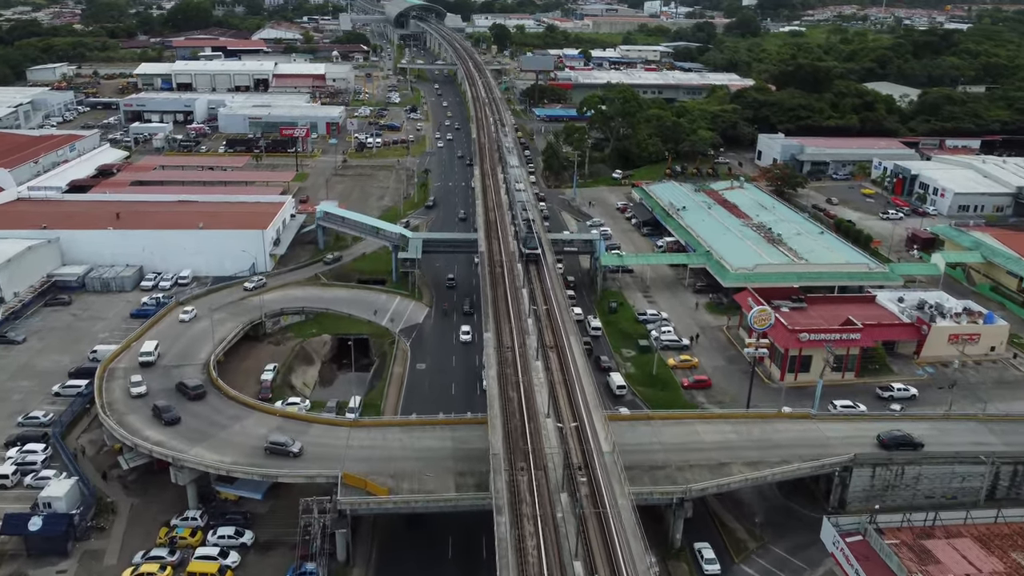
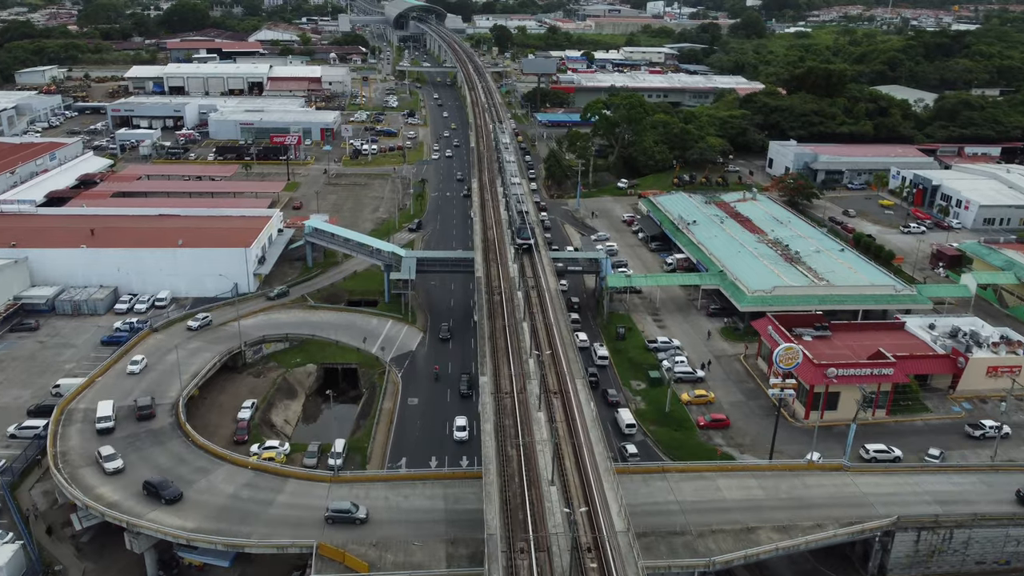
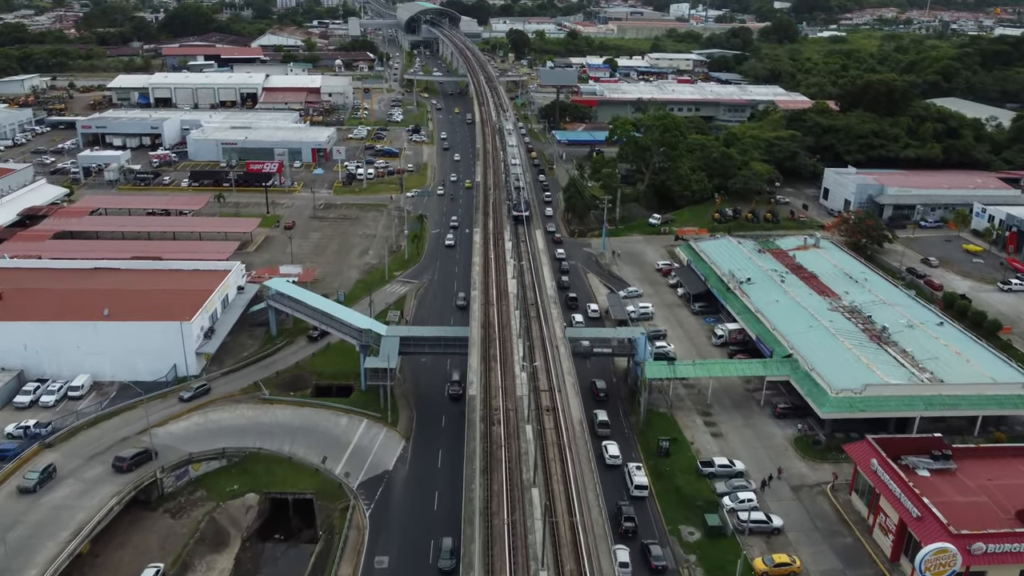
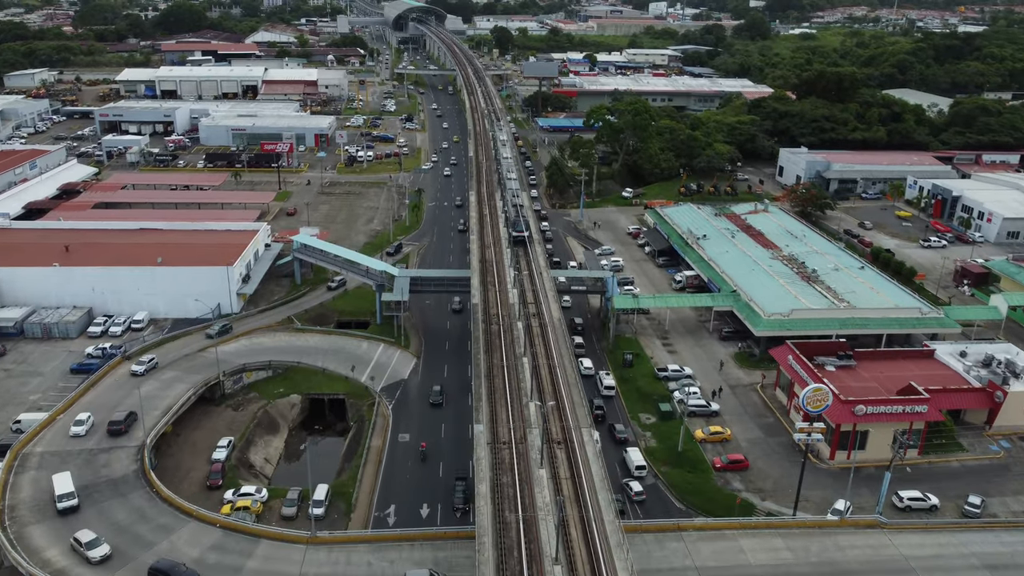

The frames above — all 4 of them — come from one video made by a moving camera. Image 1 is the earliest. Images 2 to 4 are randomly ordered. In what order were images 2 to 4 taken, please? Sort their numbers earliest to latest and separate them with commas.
2, 4, 3
